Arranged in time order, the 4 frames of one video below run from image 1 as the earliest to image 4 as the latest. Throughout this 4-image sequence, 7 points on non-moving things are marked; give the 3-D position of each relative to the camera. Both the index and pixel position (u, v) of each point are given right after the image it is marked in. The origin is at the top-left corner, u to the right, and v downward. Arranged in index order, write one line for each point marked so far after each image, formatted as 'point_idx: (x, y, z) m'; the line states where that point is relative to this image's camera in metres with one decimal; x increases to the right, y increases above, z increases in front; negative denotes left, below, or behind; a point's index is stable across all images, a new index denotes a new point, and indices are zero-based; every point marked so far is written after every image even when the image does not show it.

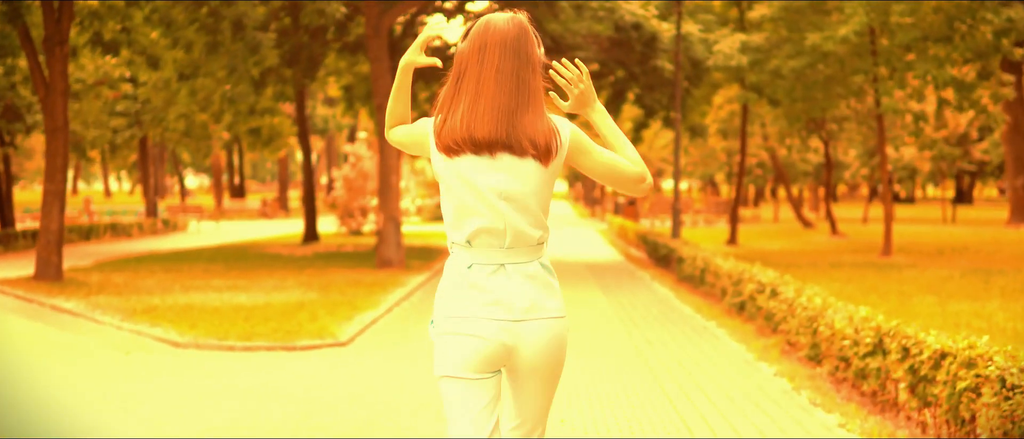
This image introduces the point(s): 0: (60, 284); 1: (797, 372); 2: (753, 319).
0: (-7.5, -1.1, +19.0) m
1: (+2.6, -1.4, +10.4) m
2: (+2.9, -1.2, +13.5) m
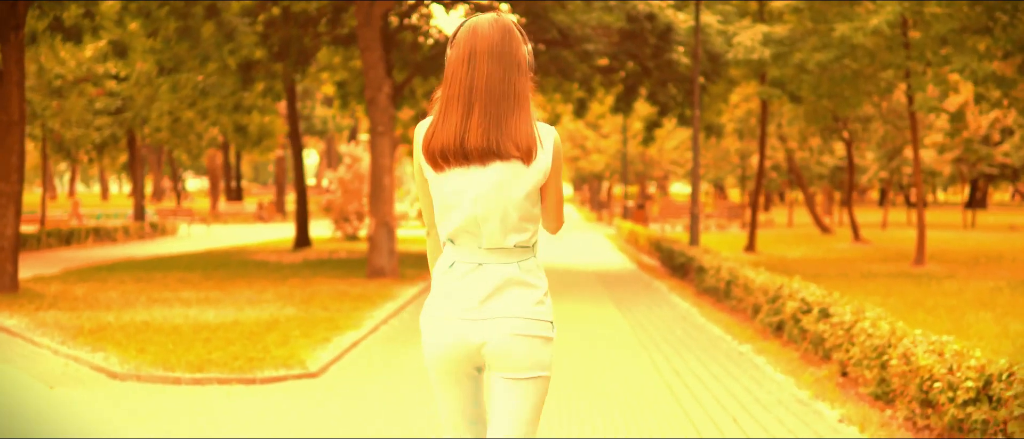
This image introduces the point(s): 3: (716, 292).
0: (-7.5, -1.1, +17.1) m
1: (+2.6, -1.5, +8.4) m
2: (+2.9, -1.3, +11.6) m
3: (+3.1, -1.1, +17.5) m
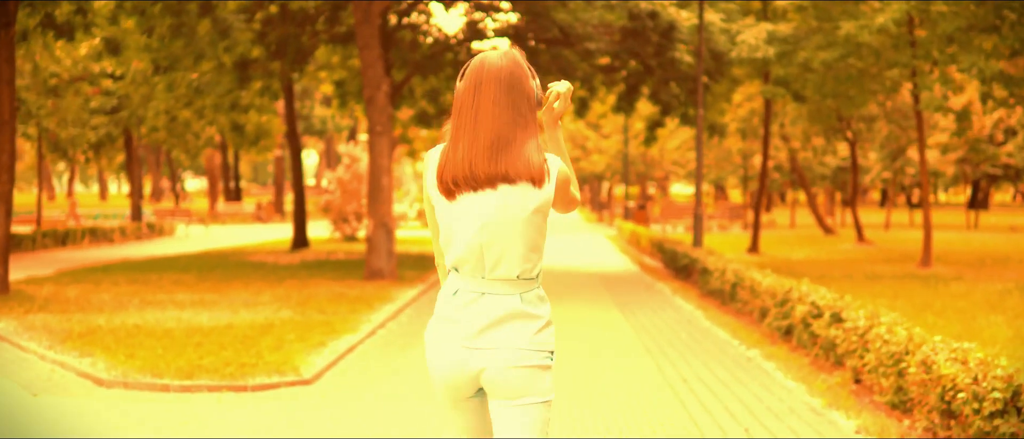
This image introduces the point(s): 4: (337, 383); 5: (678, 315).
0: (-7.5, -1.1, +16.8) m
1: (+2.6, -1.5, +8.1) m
2: (+2.9, -1.3, +11.2) m
3: (+3.1, -1.1, +17.1) m
4: (-1.5, -1.4, +10.1) m
5: (+2.3, -1.3, +15.9) m
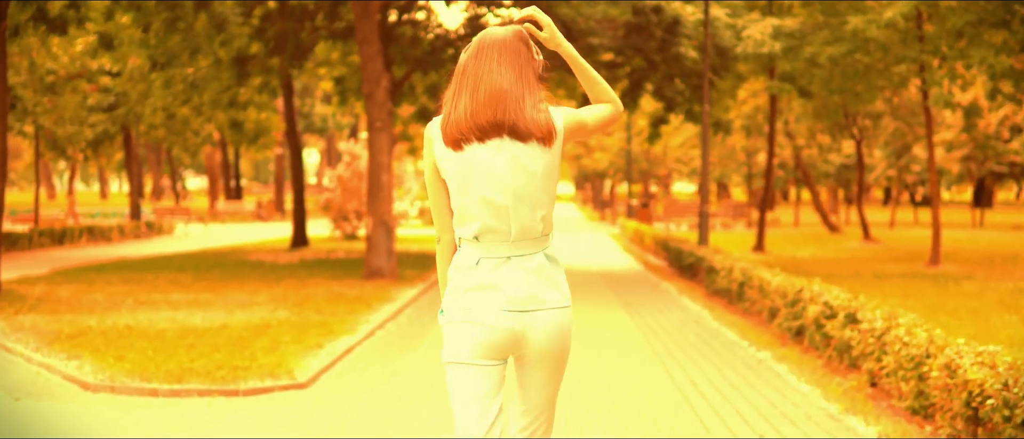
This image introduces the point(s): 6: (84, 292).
0: (-7.4, -1.1, +16.4) m
1: (+2.7, -1.4, +7.7) m
2: (+2.9, -1.3, +10.8) m
3: (+3.2, -1.1, +16.7) m
4: (-1.5, -1.4, +9.7) m
5: (+2.3, -1.3, +15.5) m
6: (-6.5, -1.1, +17.3) m
